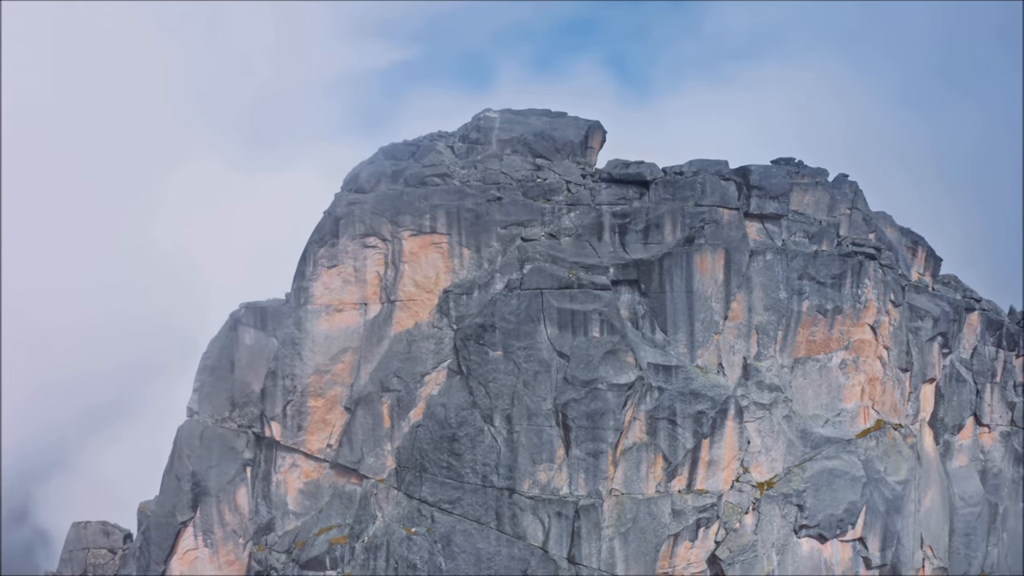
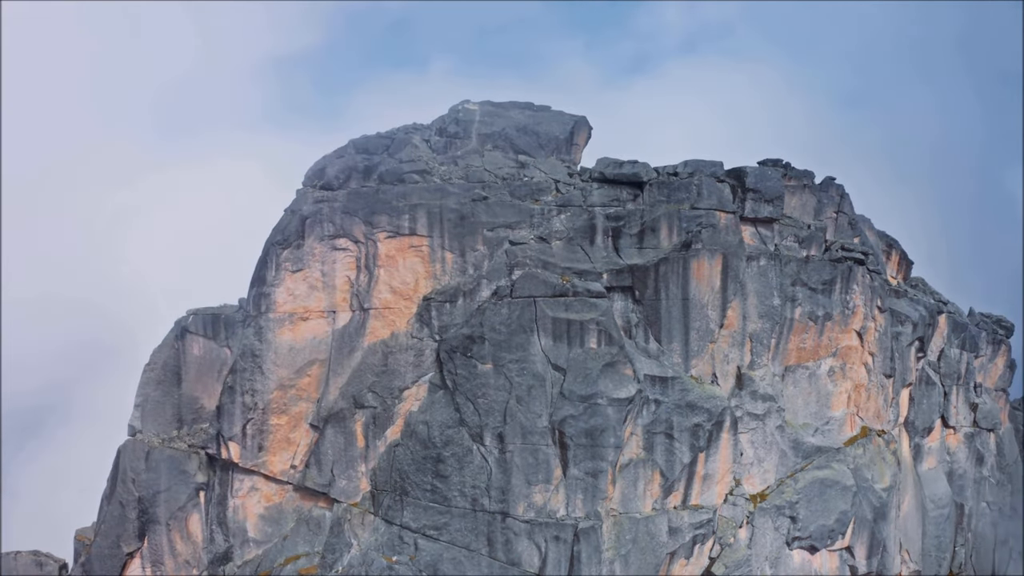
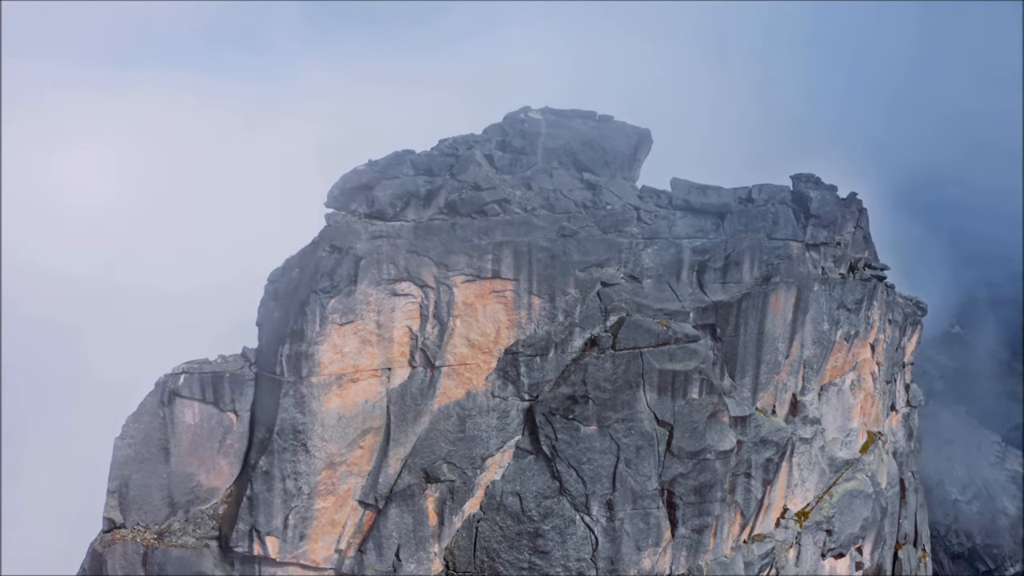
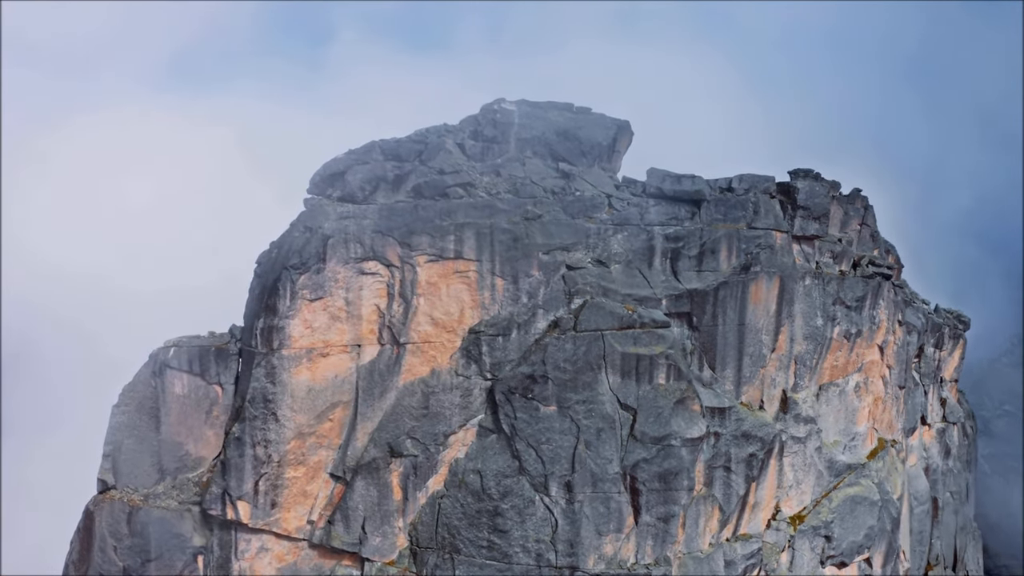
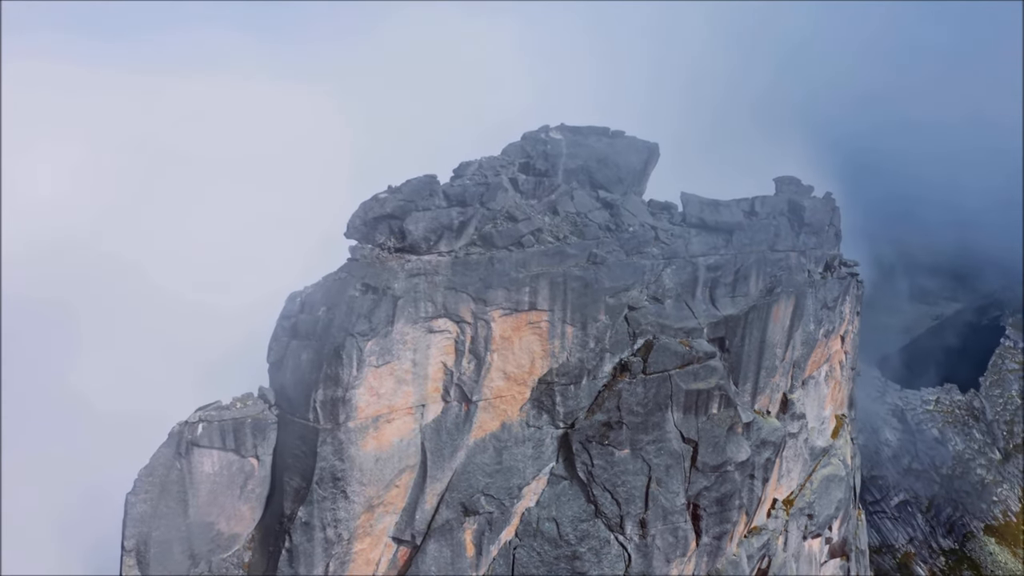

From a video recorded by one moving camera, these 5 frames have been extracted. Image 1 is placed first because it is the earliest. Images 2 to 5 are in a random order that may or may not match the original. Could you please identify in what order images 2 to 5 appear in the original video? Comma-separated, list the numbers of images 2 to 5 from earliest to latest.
2, 4, 3, 5
